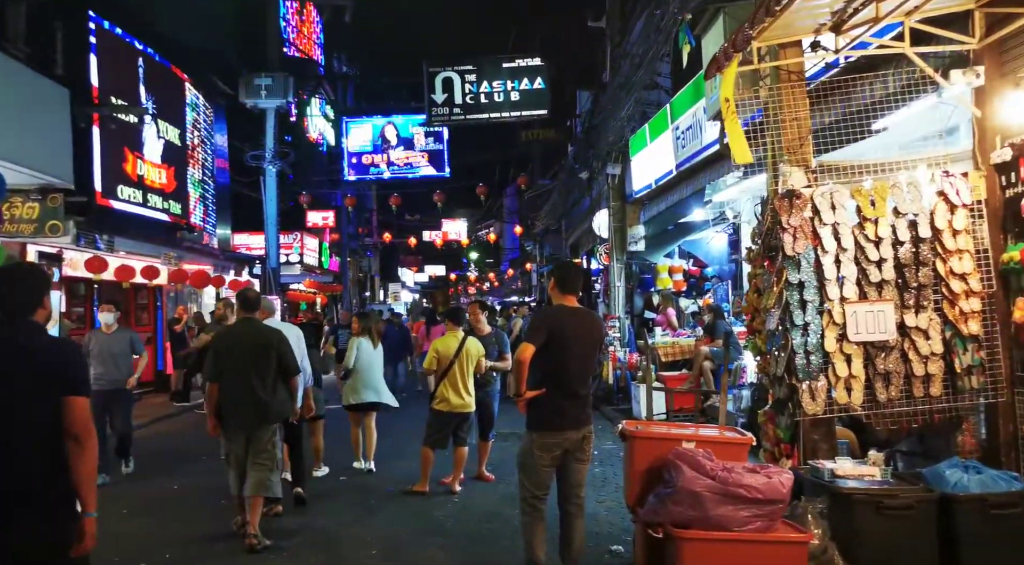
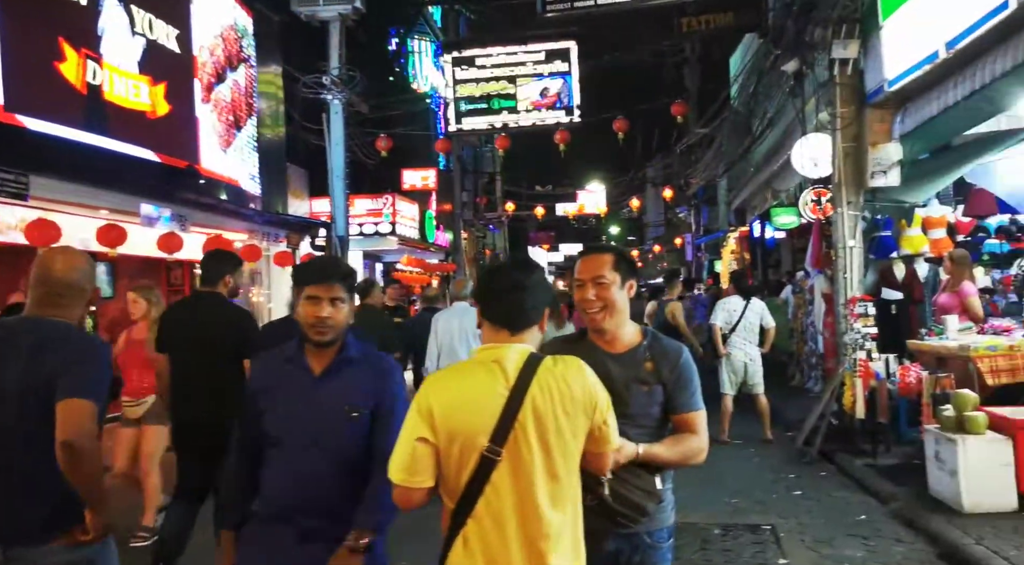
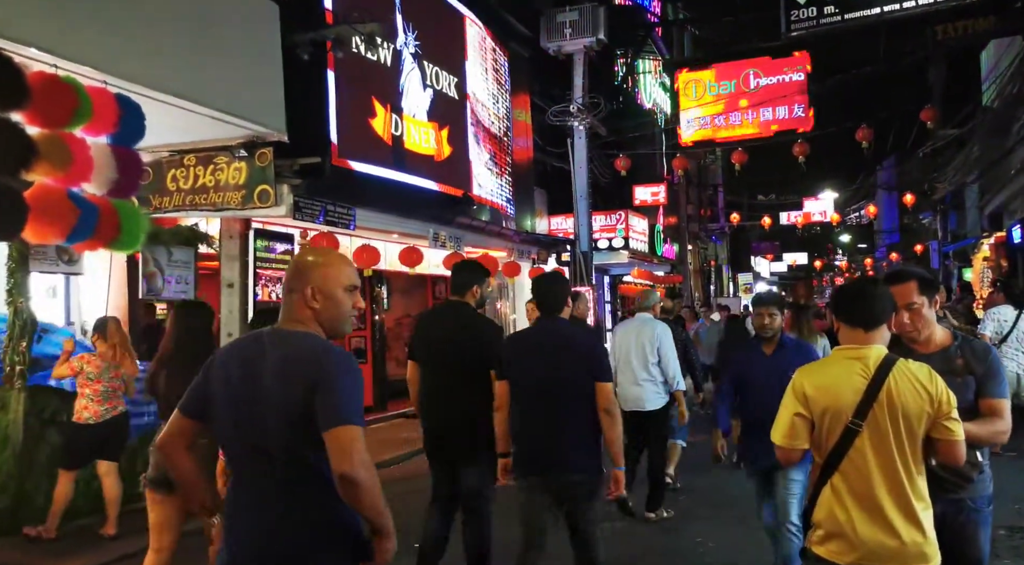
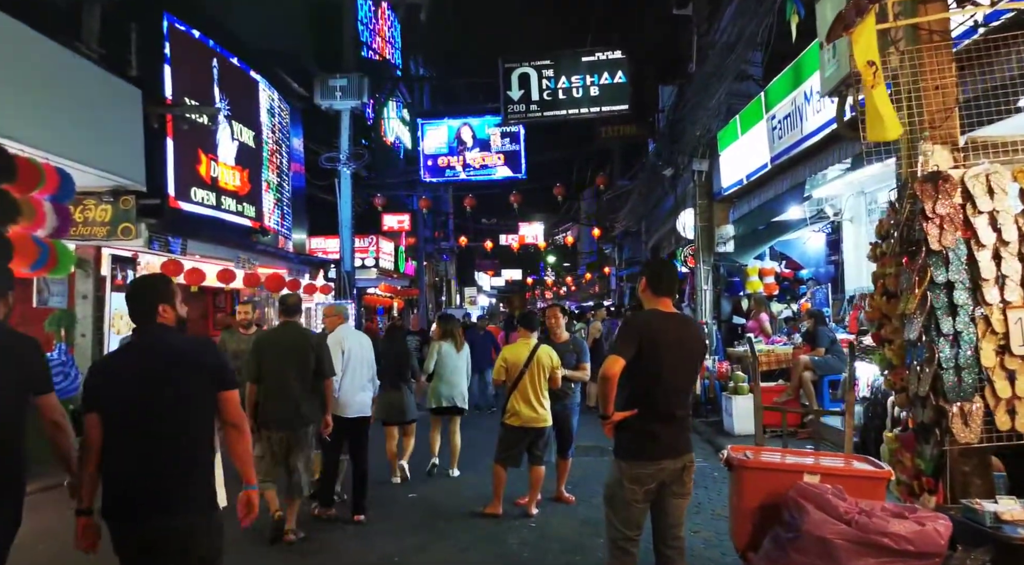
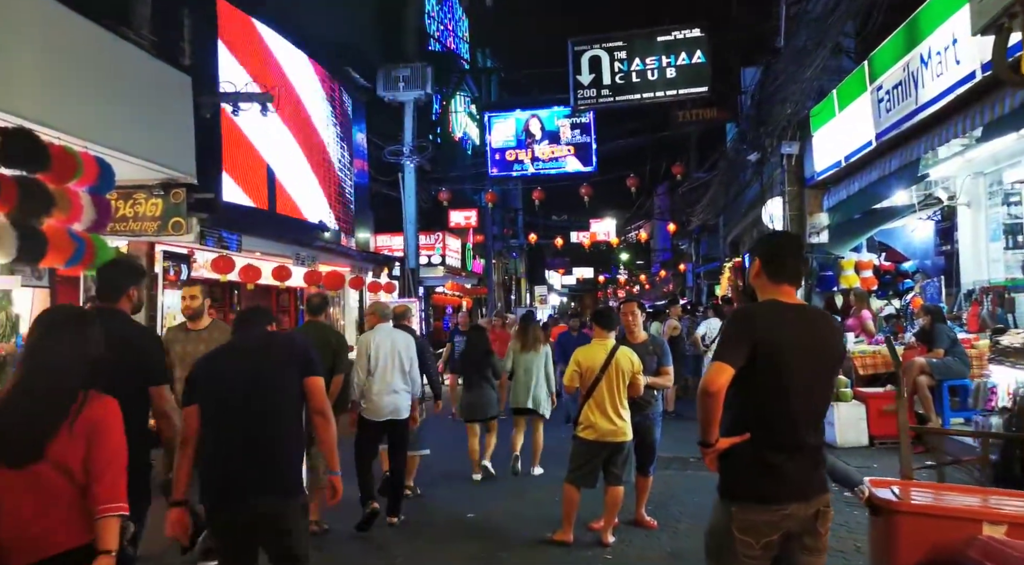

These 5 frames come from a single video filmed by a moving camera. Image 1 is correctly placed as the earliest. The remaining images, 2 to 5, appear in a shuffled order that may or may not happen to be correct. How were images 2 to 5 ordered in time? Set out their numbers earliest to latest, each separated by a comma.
4, 5, 3, 2
